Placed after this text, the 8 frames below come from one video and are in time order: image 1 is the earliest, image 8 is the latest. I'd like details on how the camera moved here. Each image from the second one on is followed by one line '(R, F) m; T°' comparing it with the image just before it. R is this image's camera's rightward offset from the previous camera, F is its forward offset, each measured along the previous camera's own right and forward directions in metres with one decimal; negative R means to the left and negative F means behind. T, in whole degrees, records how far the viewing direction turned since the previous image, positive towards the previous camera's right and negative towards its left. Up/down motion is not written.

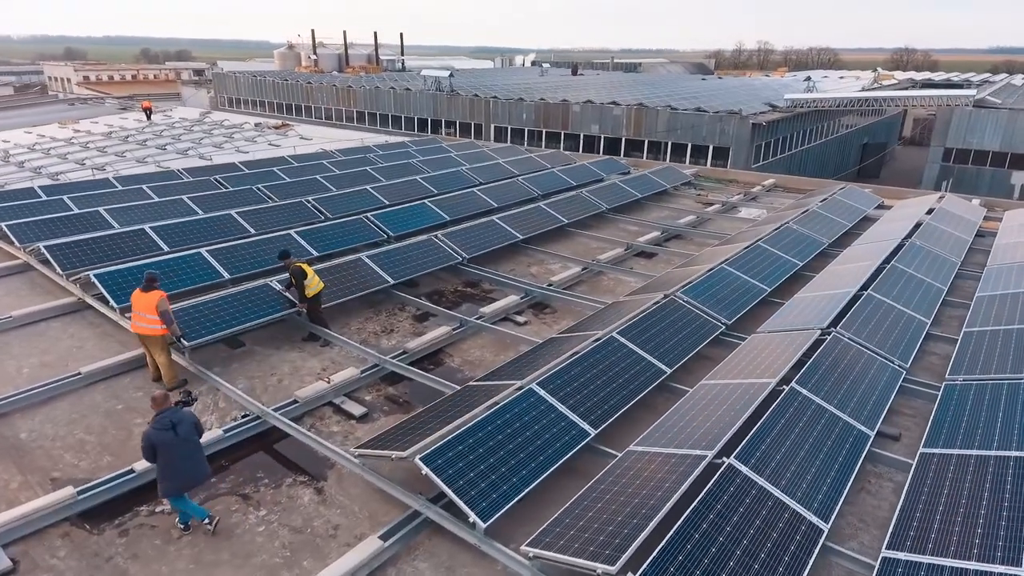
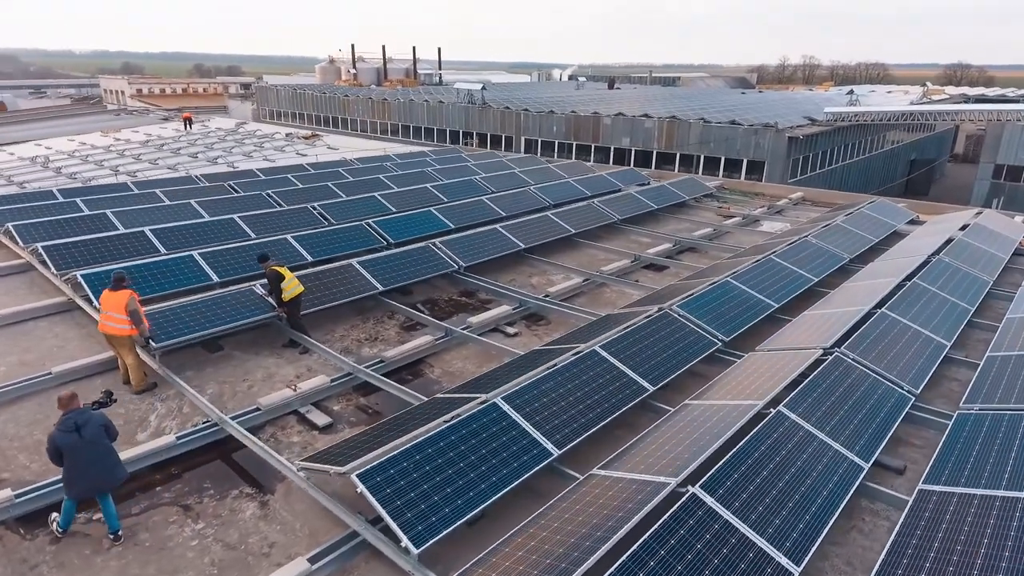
(+0.9, +0.5) m; -3°
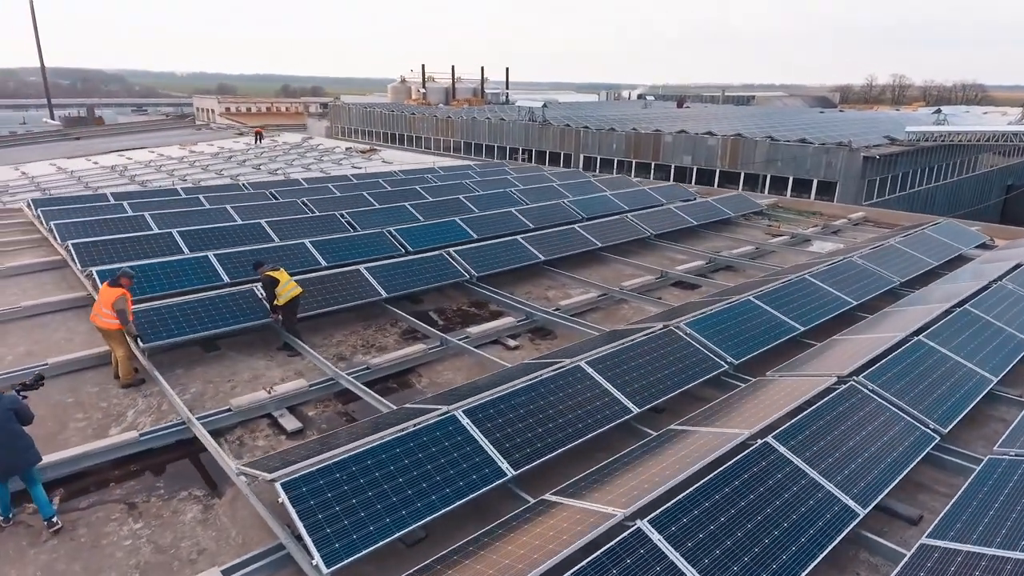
(+1.2, +0.6) m; -6°
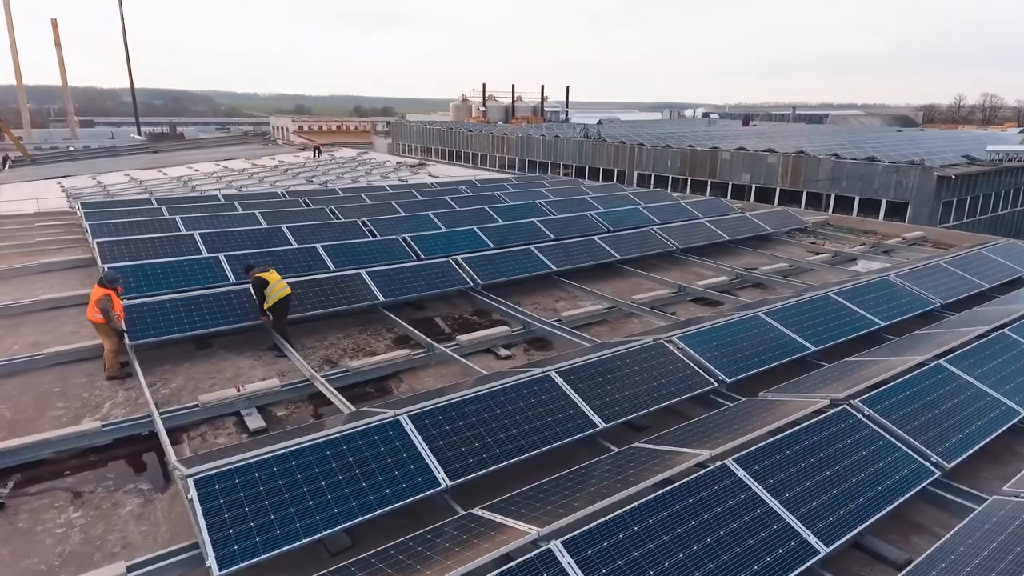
(+1.2, +0.4) m; -6°
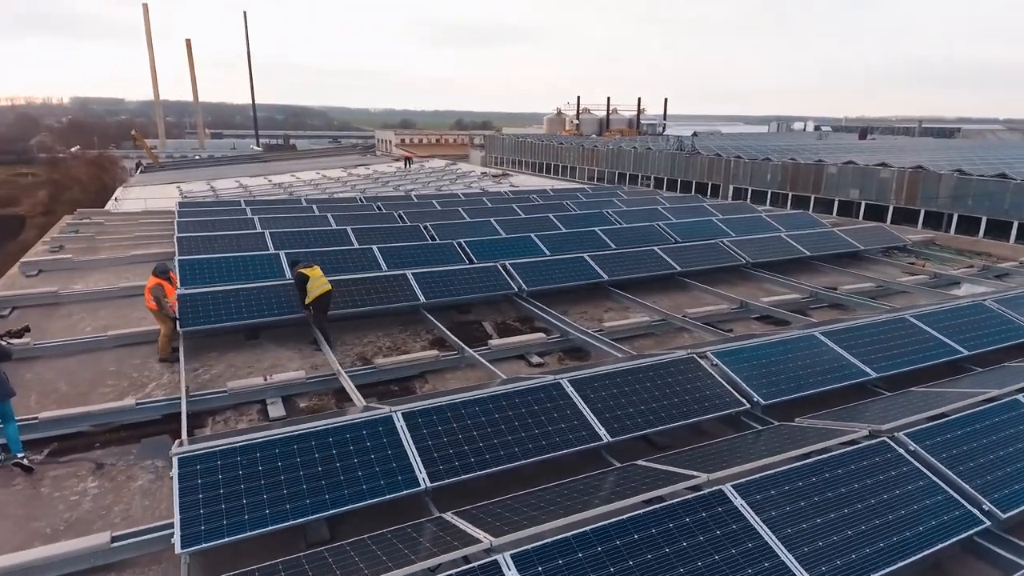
(+1.0, +0.3) m; -9°
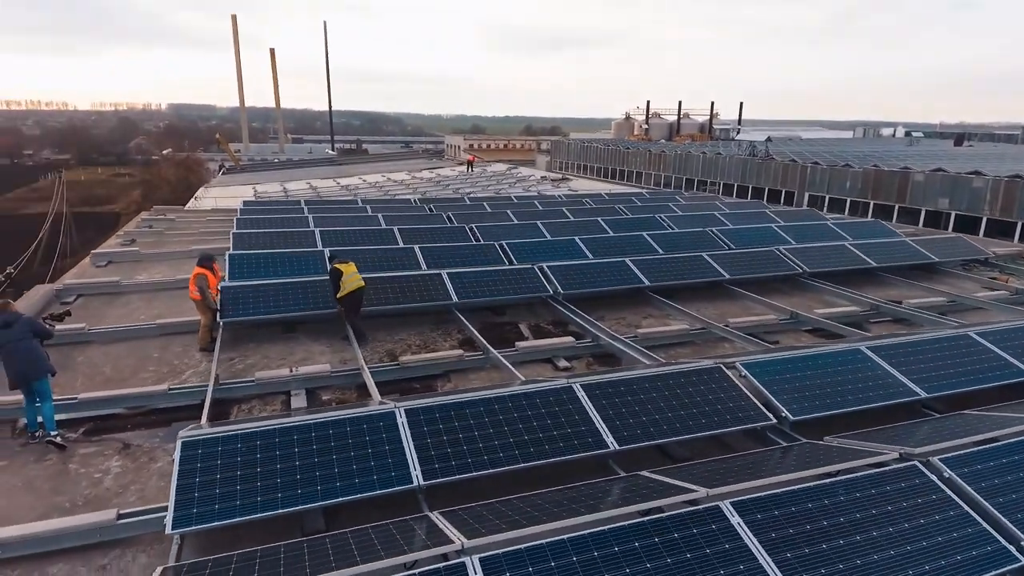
(+0.7, +0.2) m; -6°
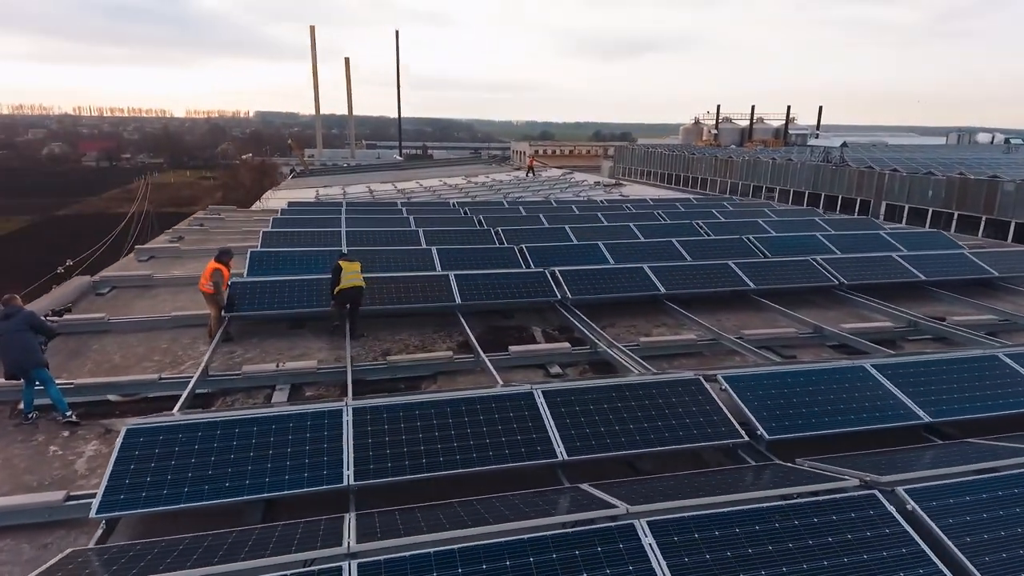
(+1.3, +0.2) m; -6°
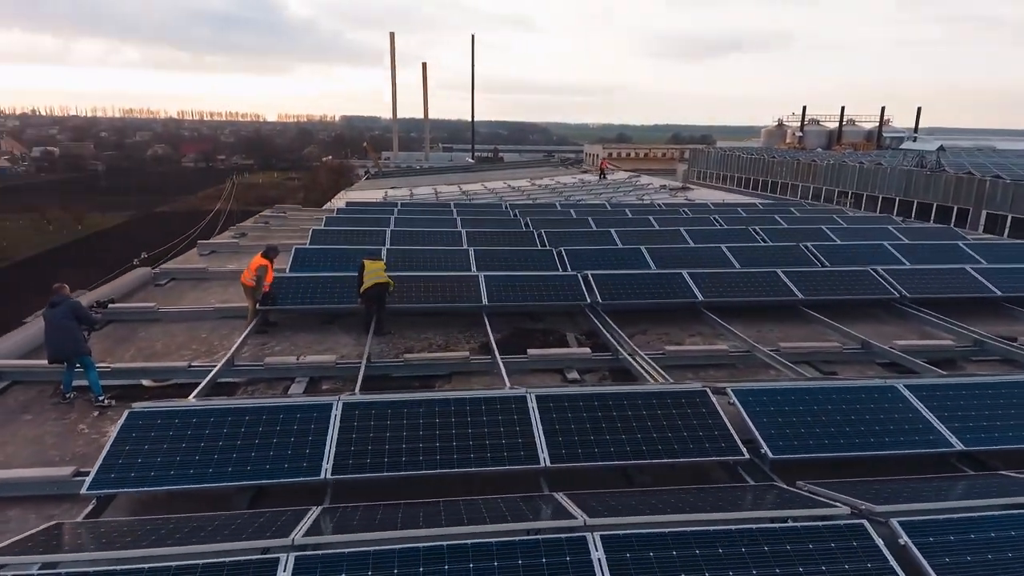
(+0.9, +0.2) m; -7°
